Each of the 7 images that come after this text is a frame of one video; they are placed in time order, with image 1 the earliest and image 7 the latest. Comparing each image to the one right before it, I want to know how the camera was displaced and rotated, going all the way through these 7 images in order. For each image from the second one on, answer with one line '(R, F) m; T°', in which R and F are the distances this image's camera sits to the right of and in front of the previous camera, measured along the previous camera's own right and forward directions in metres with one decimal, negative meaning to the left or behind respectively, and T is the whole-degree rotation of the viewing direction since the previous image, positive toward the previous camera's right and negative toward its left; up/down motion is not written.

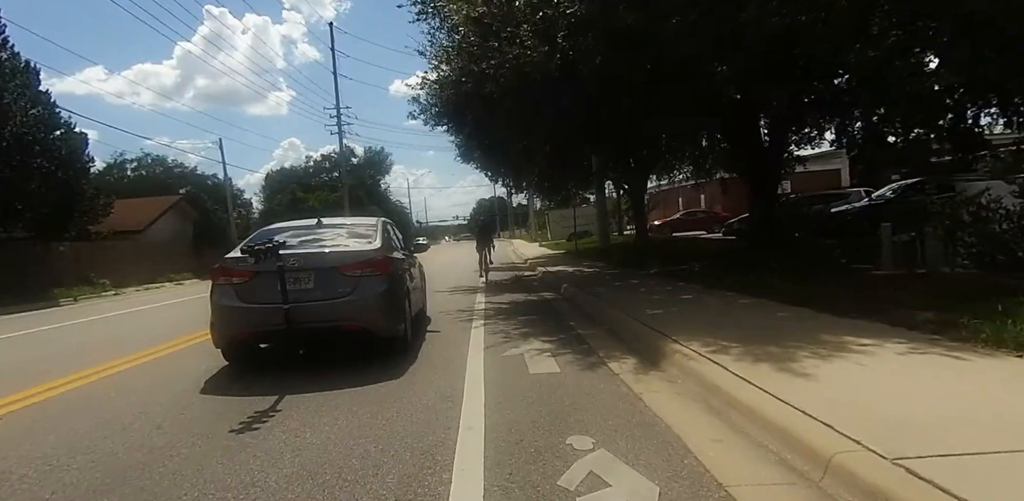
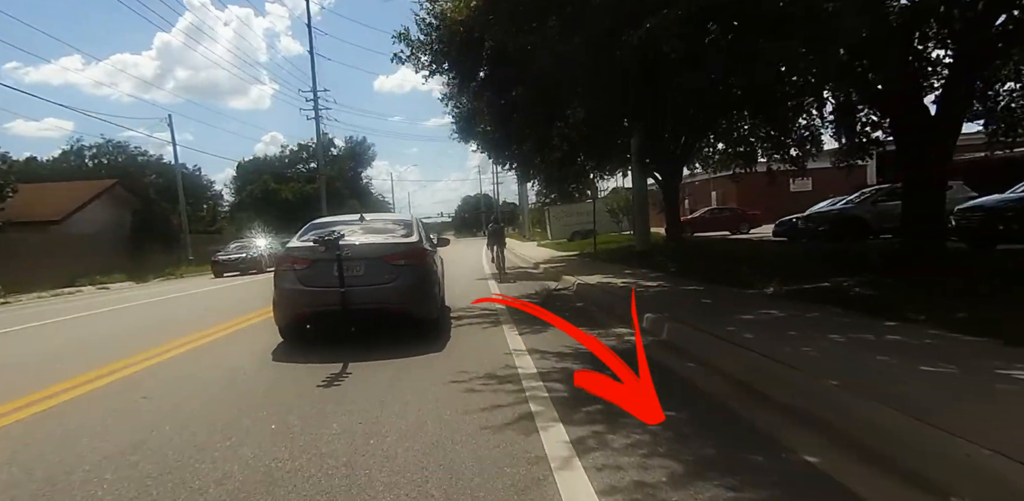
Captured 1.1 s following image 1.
(-0.9, +4.9) m; +2°
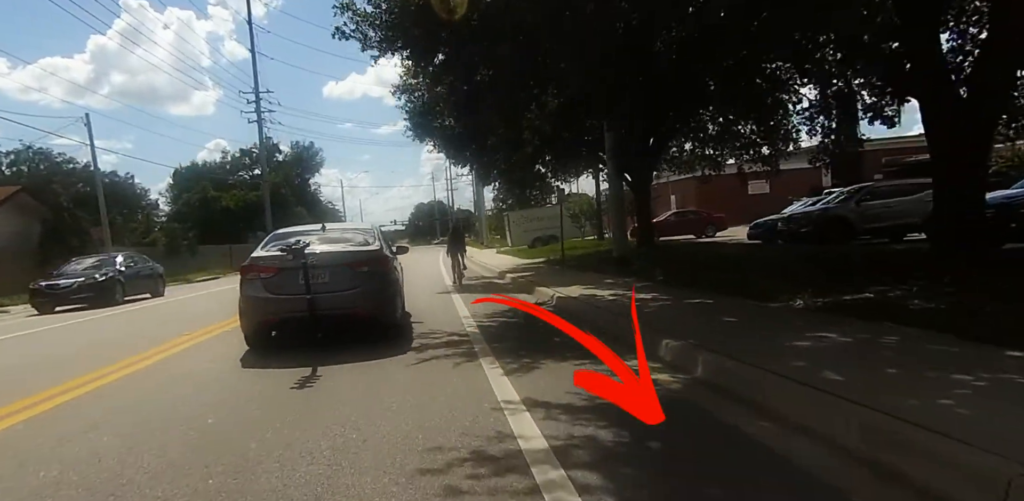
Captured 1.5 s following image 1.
(-0.3, +1.8) m; +5°
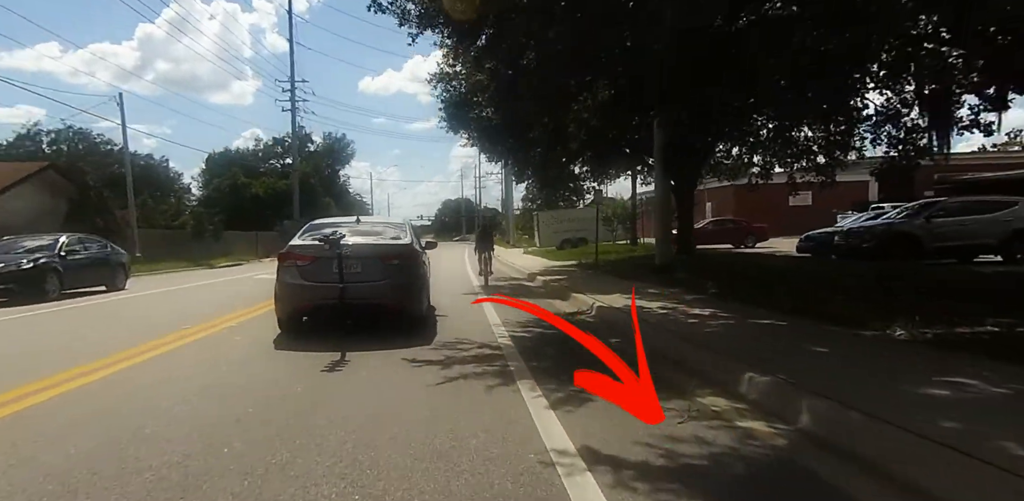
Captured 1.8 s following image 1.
(-0.2, +1.0) m; -2°
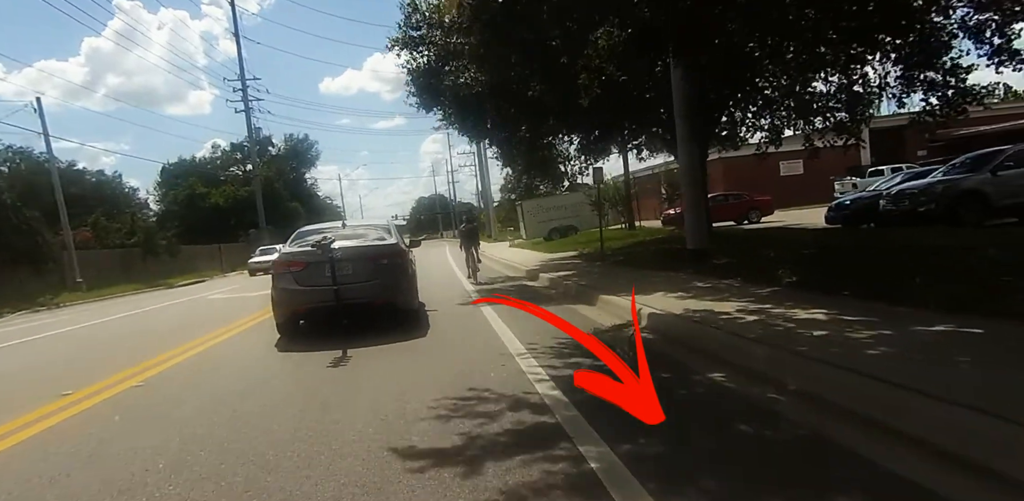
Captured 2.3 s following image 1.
(-0.5, +2.6) m; +2°
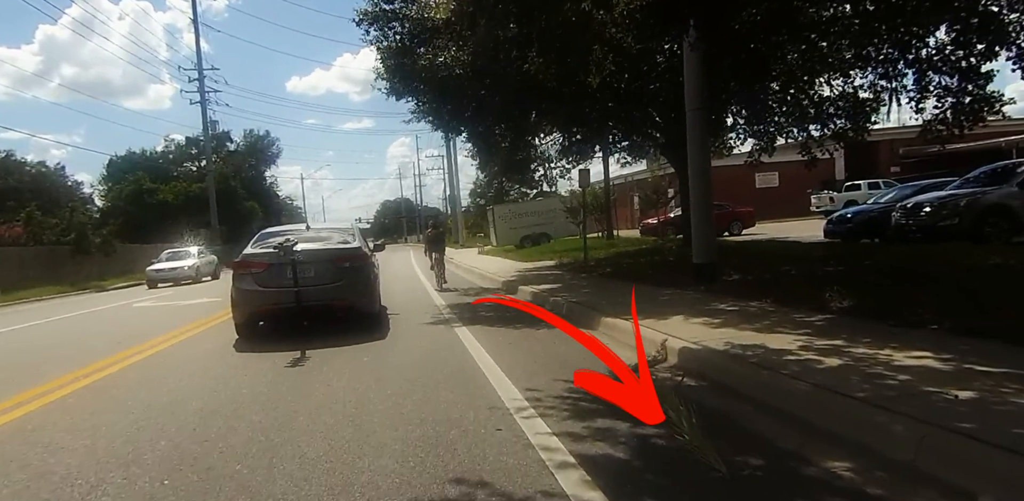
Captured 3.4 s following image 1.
(-0.3, +1.8) m; +3°
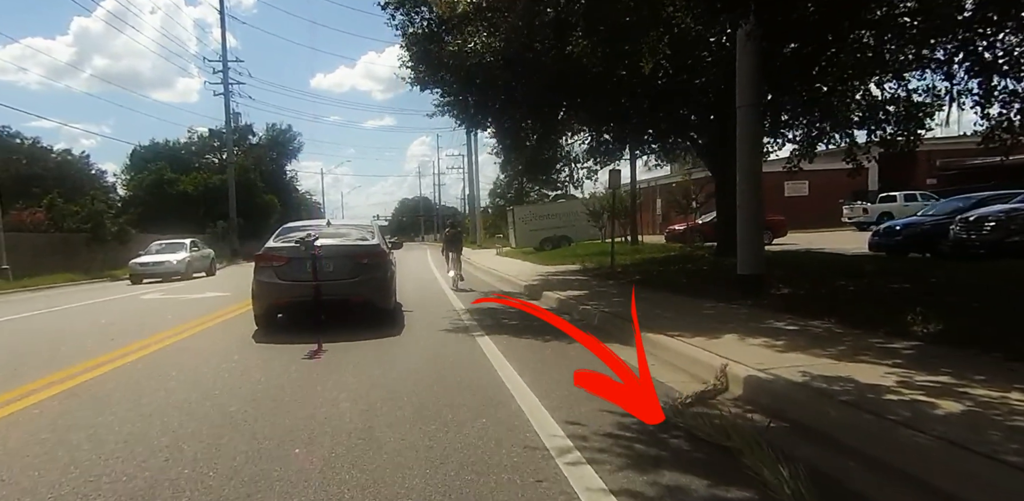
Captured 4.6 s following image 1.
(-0.2, +0.8) m; -2°
